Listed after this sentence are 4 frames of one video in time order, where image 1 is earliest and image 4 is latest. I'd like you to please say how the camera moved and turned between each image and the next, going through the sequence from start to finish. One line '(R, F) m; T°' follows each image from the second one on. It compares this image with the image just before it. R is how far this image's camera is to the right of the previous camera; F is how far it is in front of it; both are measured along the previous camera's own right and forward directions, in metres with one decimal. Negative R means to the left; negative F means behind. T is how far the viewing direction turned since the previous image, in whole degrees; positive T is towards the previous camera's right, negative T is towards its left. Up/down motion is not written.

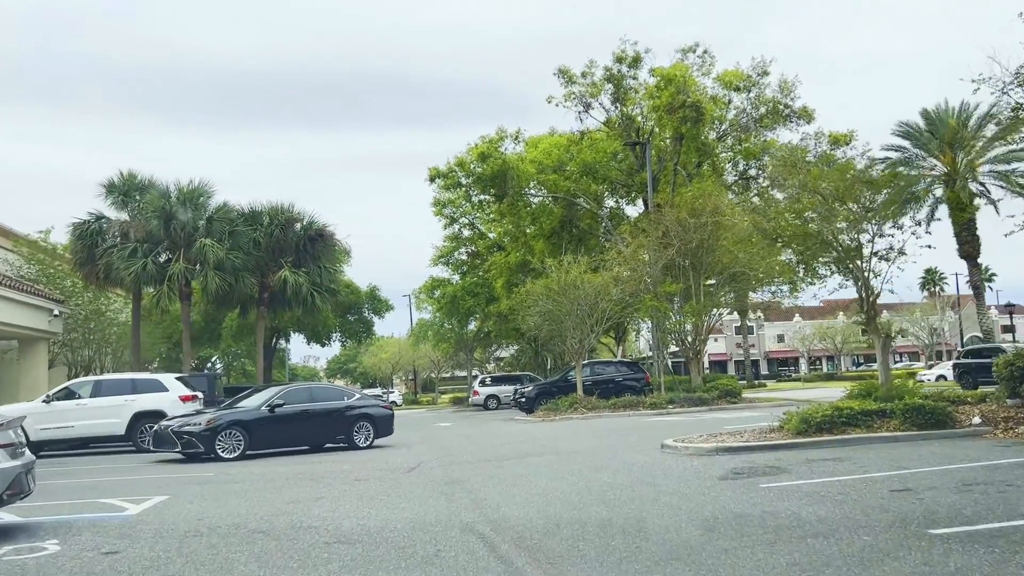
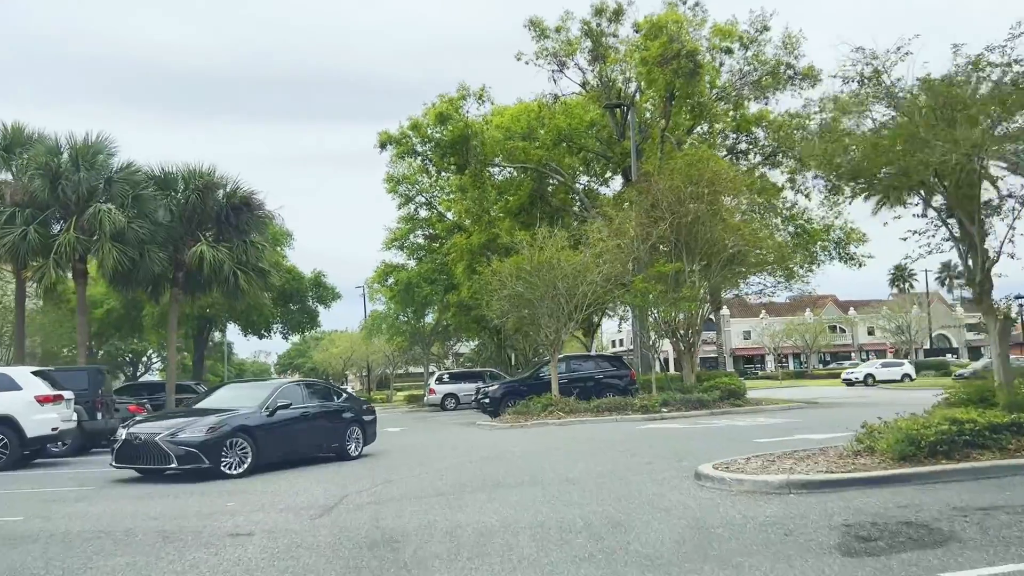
(-0.1, +4.3) m; +3°
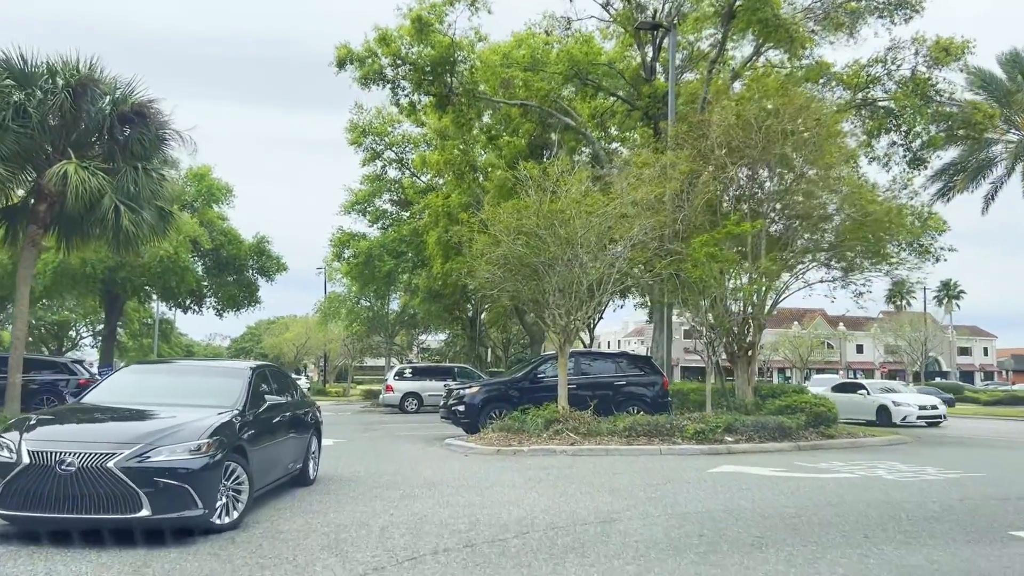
(-0.4, +6.8) m; +2°
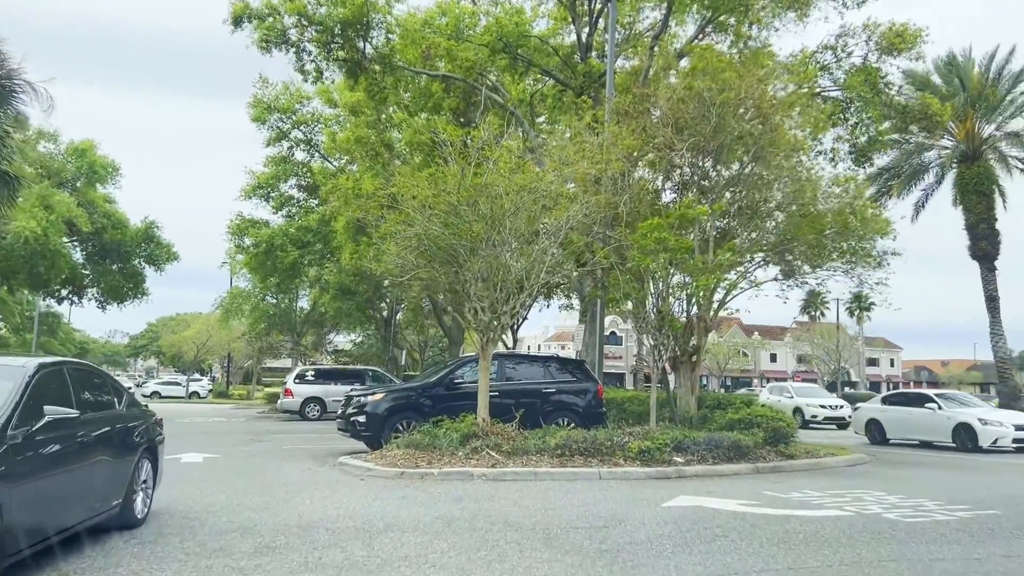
(+0.1, +2.4) m; +6°
